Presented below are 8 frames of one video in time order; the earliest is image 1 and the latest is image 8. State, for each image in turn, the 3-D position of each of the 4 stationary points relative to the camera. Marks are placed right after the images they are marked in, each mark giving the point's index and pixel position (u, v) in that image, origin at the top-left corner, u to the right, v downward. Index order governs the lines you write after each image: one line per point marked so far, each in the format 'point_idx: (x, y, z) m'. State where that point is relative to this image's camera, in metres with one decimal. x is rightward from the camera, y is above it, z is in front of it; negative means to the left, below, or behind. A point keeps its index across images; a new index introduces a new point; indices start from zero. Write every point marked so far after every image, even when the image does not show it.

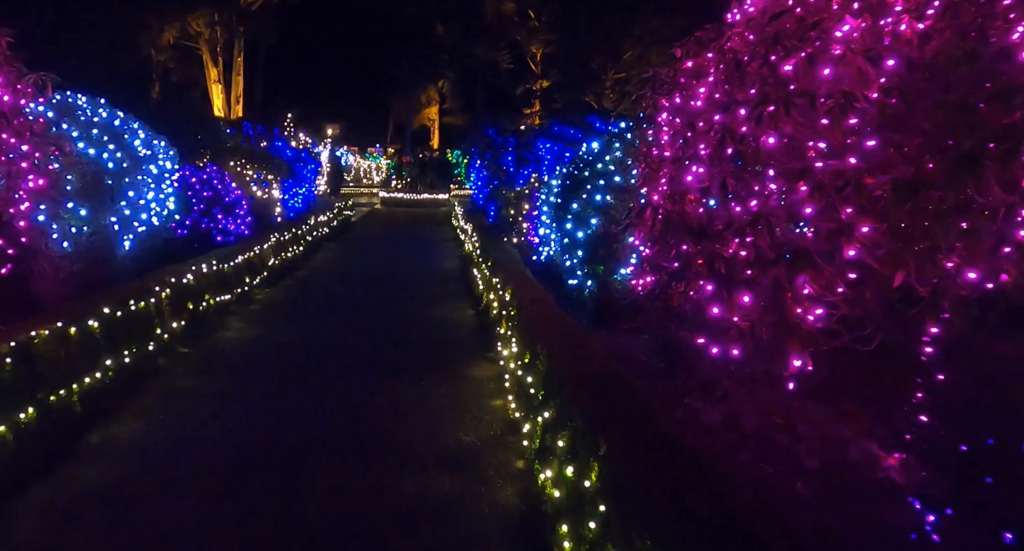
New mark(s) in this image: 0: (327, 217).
0: (-4.1, +1.4, +15.8) m
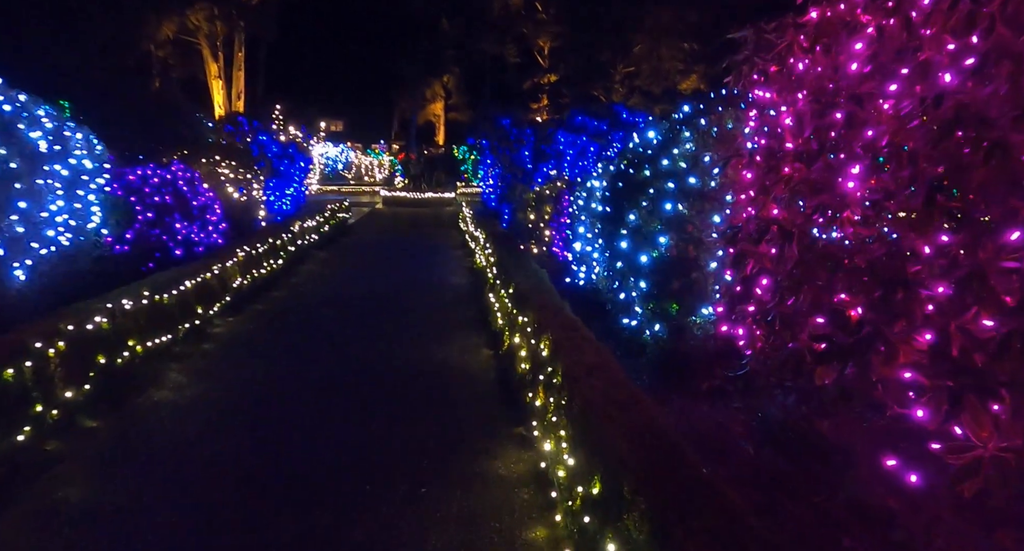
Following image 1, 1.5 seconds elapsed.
0: (-3.8, +1.1, +13.7) m
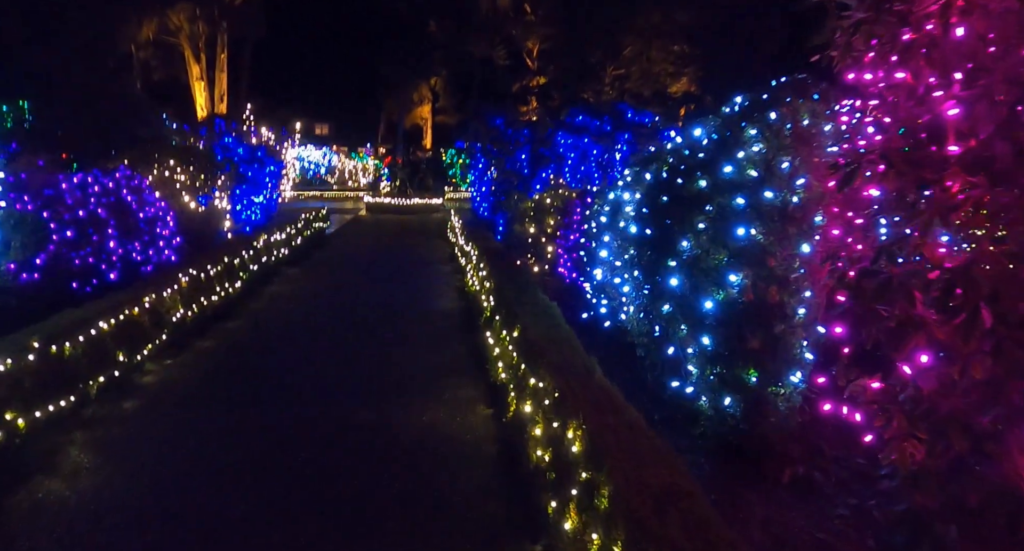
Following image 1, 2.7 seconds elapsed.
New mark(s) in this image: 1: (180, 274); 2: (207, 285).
0: (-3.9, +0.8, +12.2) m
1: (-3.5, 0.0, +7.5) m
2: (-3.3, -0.1, +7.7) m
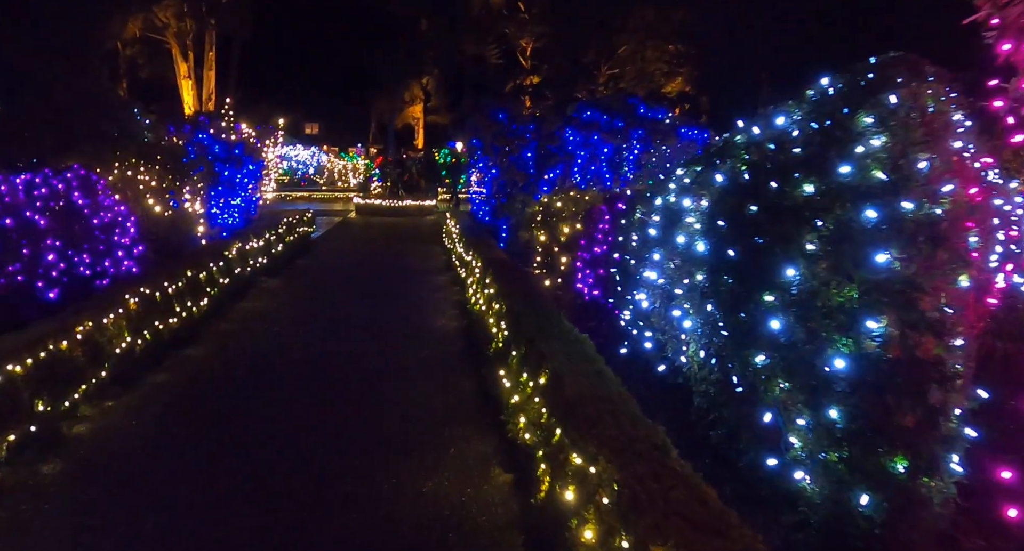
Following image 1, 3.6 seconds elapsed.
0: (-3.8, +0.6, +11.0) m
1: (-3.4, -0.2, +6.3) m
2: (-3.2, -0.3, +6.5) m
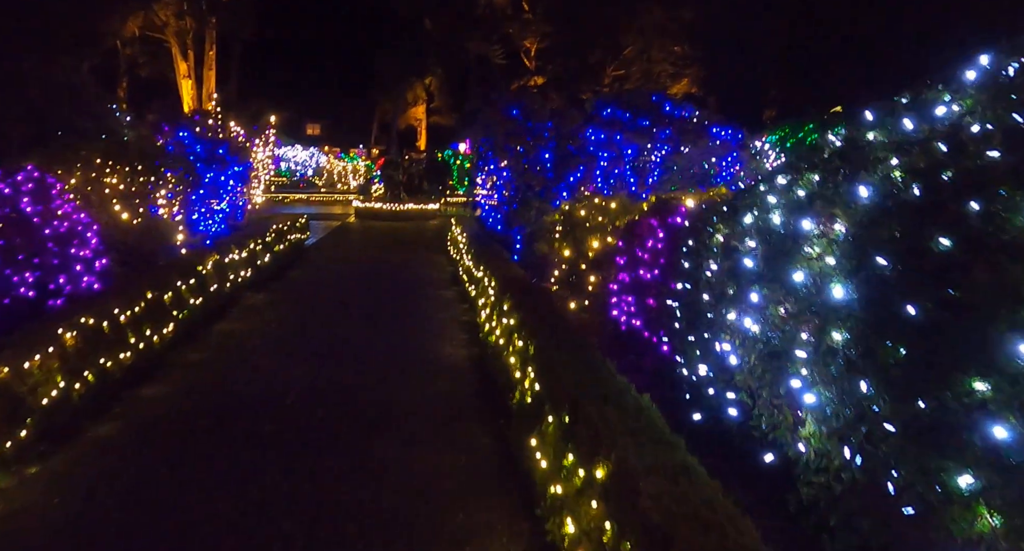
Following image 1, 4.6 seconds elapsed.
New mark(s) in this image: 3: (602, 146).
0: (-3.6, +0.4, +9.9) m
1: (-3.2, -0.3, +5.2) m
2: (-3.0, -0.5, +5.4) m
3: (+1.3, +1.8, +9.8) m
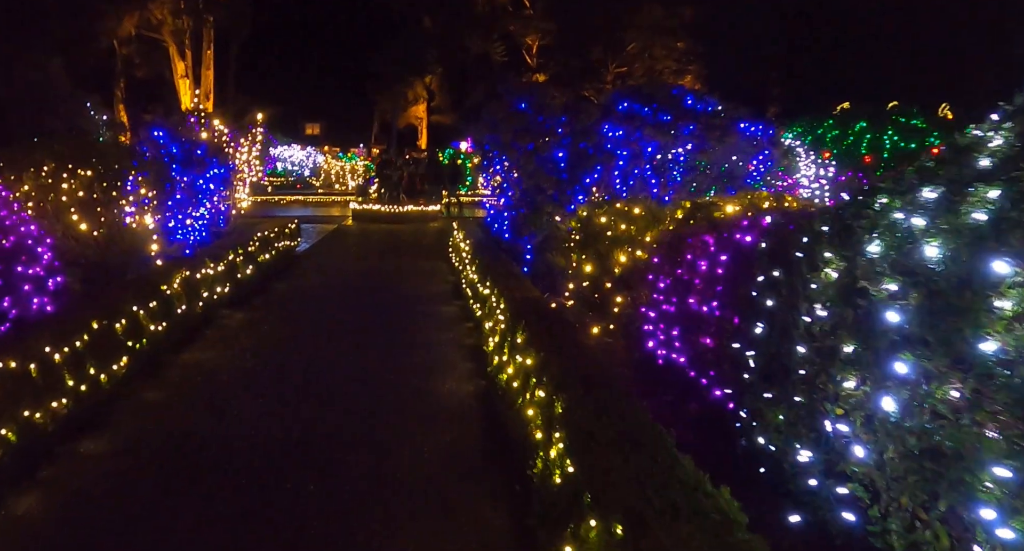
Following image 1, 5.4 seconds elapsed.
0: (-3.5, +0.2, +9.0) m
1: (-3.1, -0.5, +4.2) m
2: (-2.9, -0.7, +4.5) m
3: (+1.4, +1.7, +8.9) m
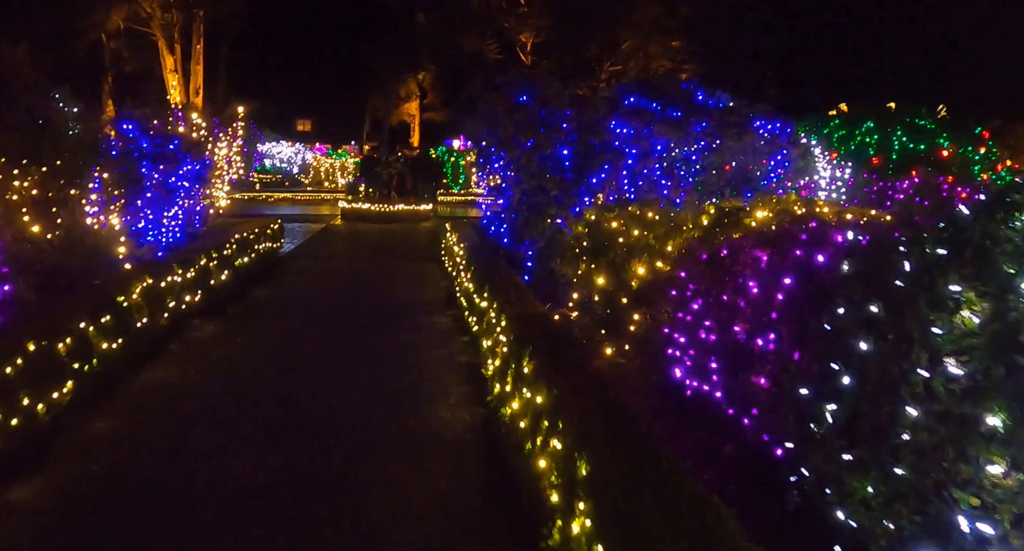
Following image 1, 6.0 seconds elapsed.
0: (-3.5, +0.1, +8.3) m
1: (-3.1, -0.6, +3.5) m
2: (-2.9, -0.7, +3.8) m
3: (+1.4, +1.6, +8.2) m
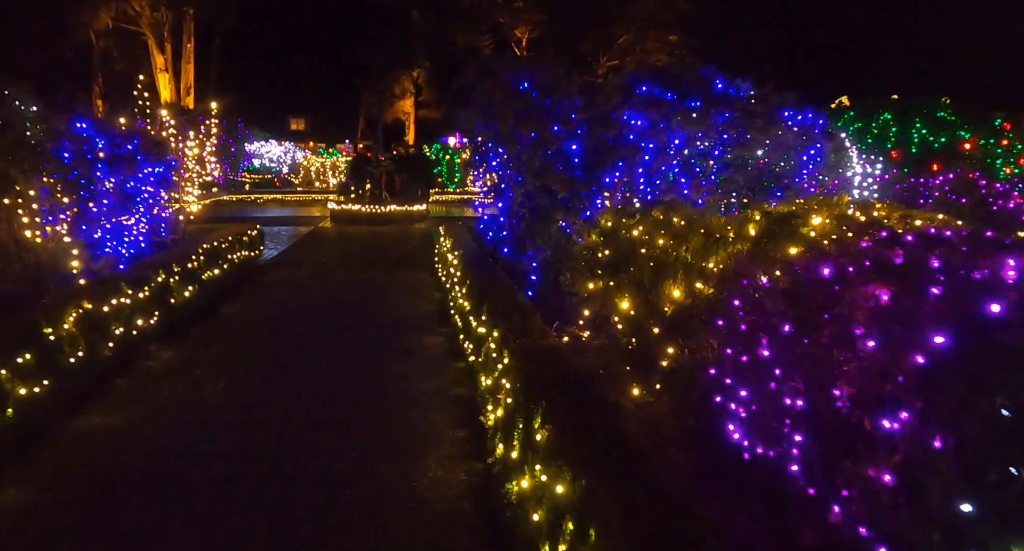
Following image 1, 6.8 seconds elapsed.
0: (-3.5, 0.0, +7.4) m
1: (-3.0, -0.8, +2.6) m
2: (-2.9, -0.9, +2.9) m
3: (+1.3, +1.5, +7.3) m
